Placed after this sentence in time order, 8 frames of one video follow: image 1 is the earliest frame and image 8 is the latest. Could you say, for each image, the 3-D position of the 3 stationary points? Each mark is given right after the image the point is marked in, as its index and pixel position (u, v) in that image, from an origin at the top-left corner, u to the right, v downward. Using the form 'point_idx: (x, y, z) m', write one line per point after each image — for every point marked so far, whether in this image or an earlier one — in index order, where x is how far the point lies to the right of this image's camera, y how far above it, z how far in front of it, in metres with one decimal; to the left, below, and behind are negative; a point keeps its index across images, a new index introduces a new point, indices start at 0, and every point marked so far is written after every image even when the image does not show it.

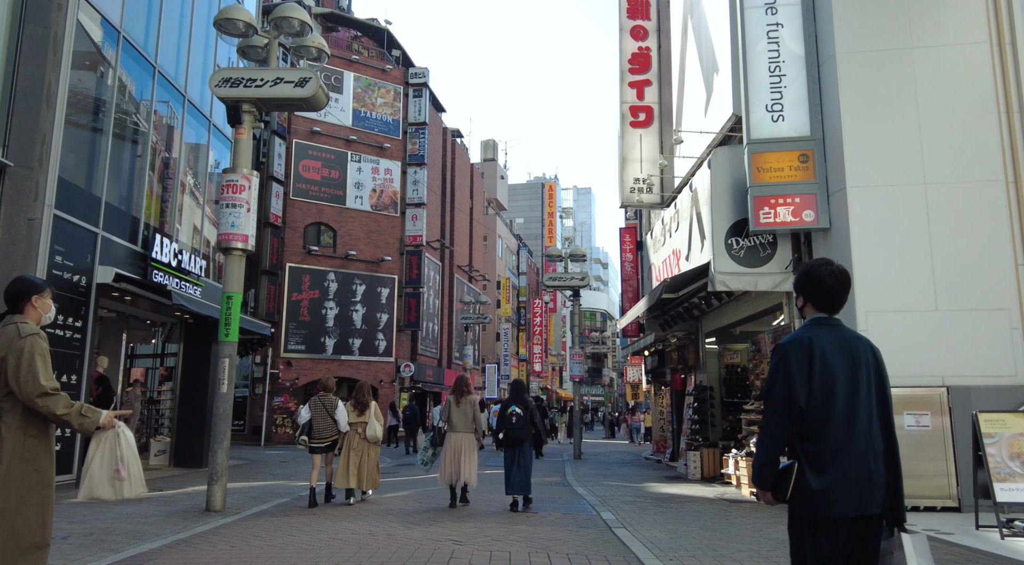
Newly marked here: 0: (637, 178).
0: (+2.6, +2.2, +16.9) m
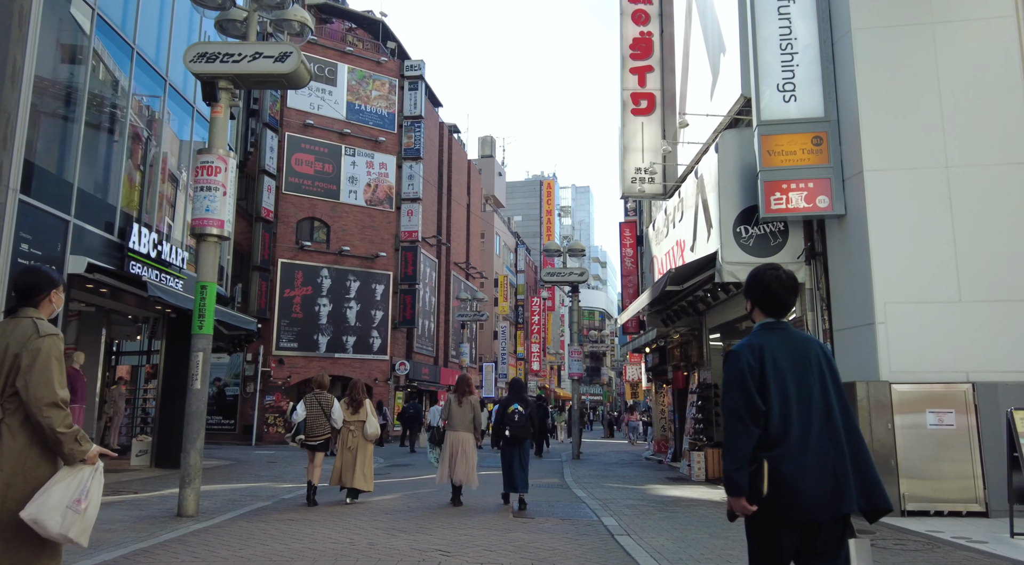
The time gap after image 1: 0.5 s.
0: (+2.6, +2.3, +16.2) m
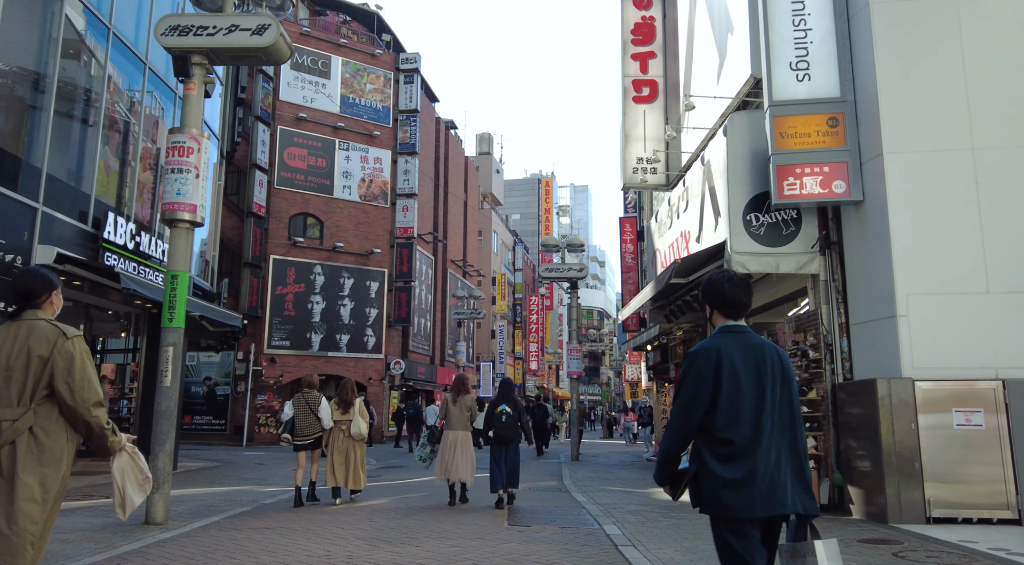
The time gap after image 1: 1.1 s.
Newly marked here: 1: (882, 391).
0: (+2.5, +2.4, +15.6) m
1: (+4.0, -1.2, +8.7) m
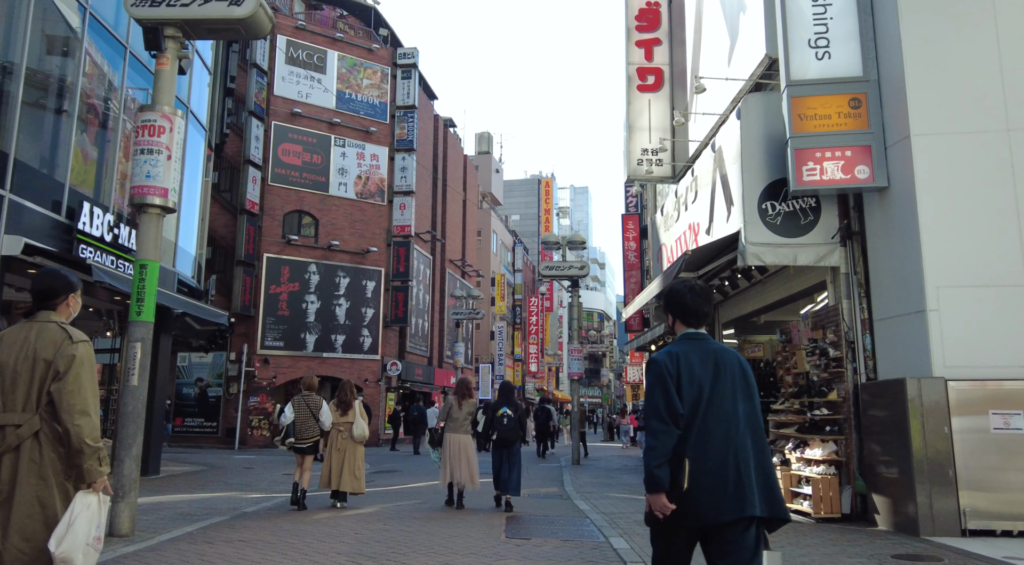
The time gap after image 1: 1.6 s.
0: (+2.5, +2.5, +14.9) m
1: (+4.0, -1.1, +8.0) m
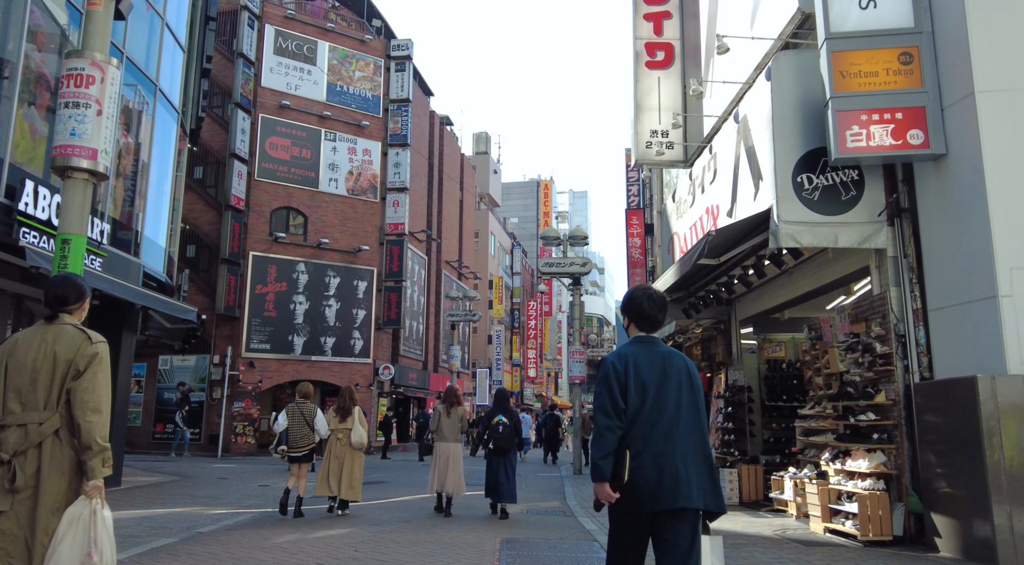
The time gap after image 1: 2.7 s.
0: (+2.4, +2.6, +13.7) m
1: (+3.9, -0.9, +6.7) m
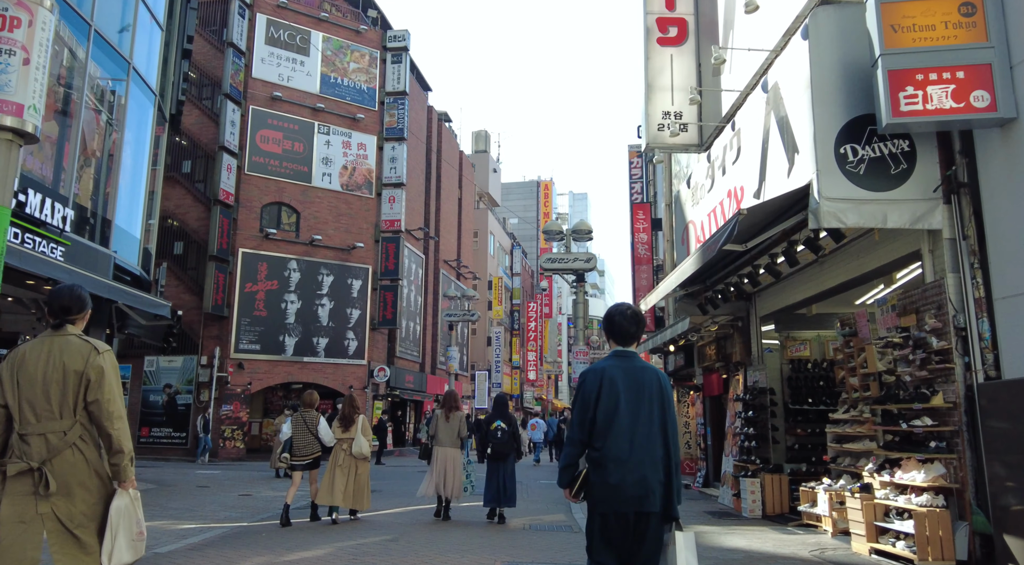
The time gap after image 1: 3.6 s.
0: (+2.4, +2.7, +12.6) m
1: (+4.0, -0.8, +5.7) m
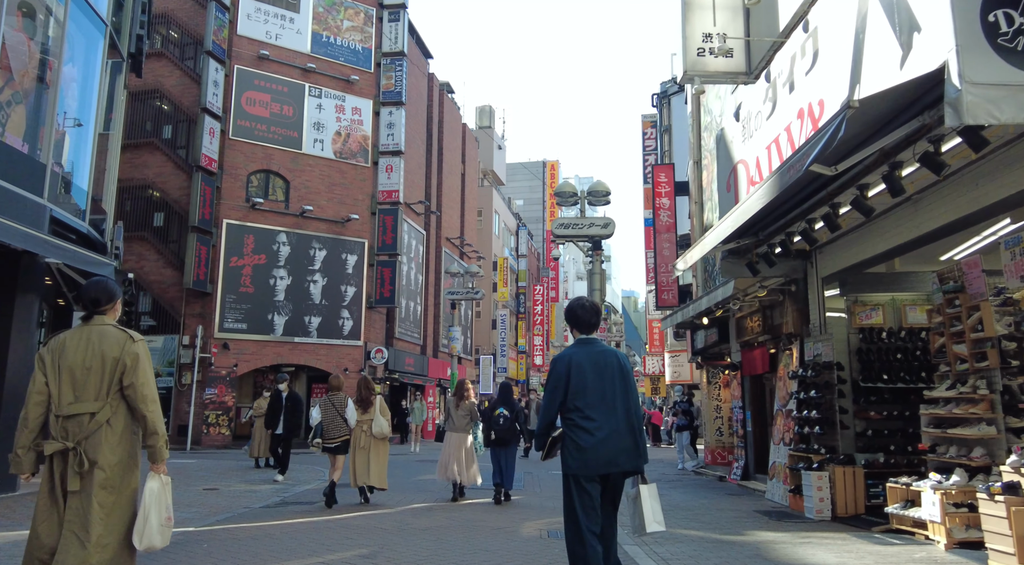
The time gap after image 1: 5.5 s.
0: (+2.6, +3.3, +10.5) m
1: (+4.1, -0.3, +3.6) m
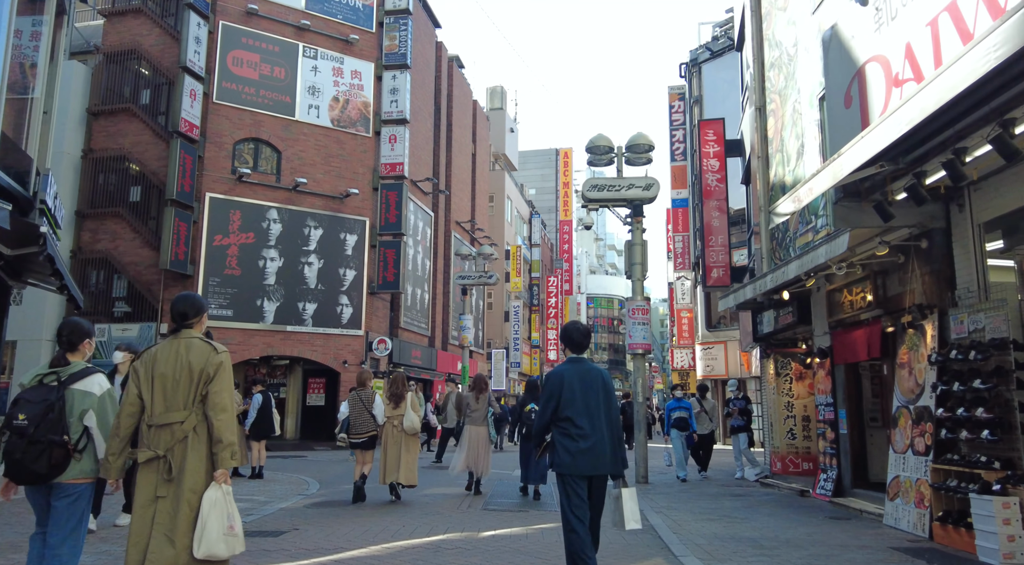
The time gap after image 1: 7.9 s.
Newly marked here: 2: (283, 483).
0: (+2.9, +3.7, +7.7) m
1: (+4.4, +0.1, +0.8) m
2: (-3.5, -3.0, +12.2) m
